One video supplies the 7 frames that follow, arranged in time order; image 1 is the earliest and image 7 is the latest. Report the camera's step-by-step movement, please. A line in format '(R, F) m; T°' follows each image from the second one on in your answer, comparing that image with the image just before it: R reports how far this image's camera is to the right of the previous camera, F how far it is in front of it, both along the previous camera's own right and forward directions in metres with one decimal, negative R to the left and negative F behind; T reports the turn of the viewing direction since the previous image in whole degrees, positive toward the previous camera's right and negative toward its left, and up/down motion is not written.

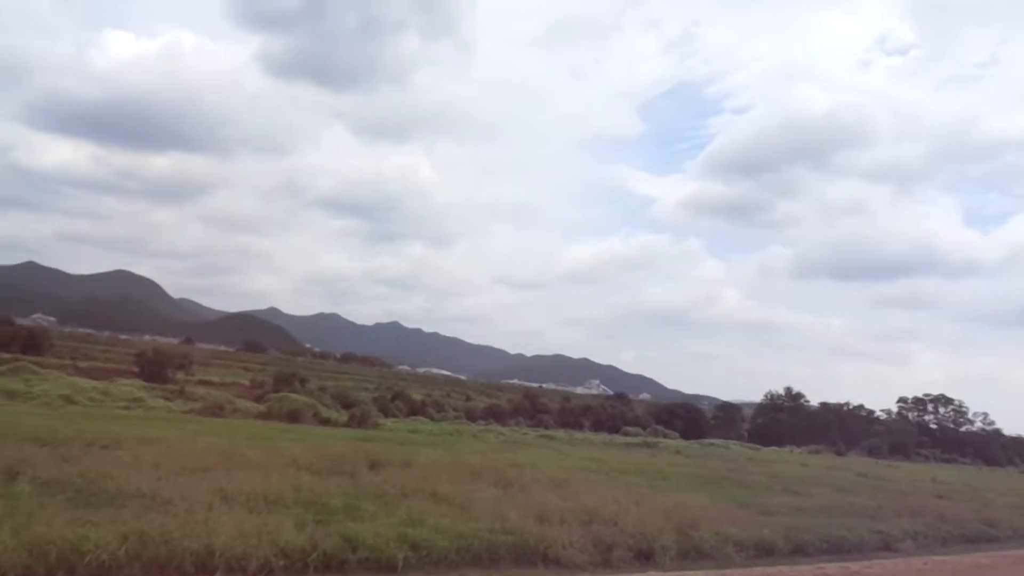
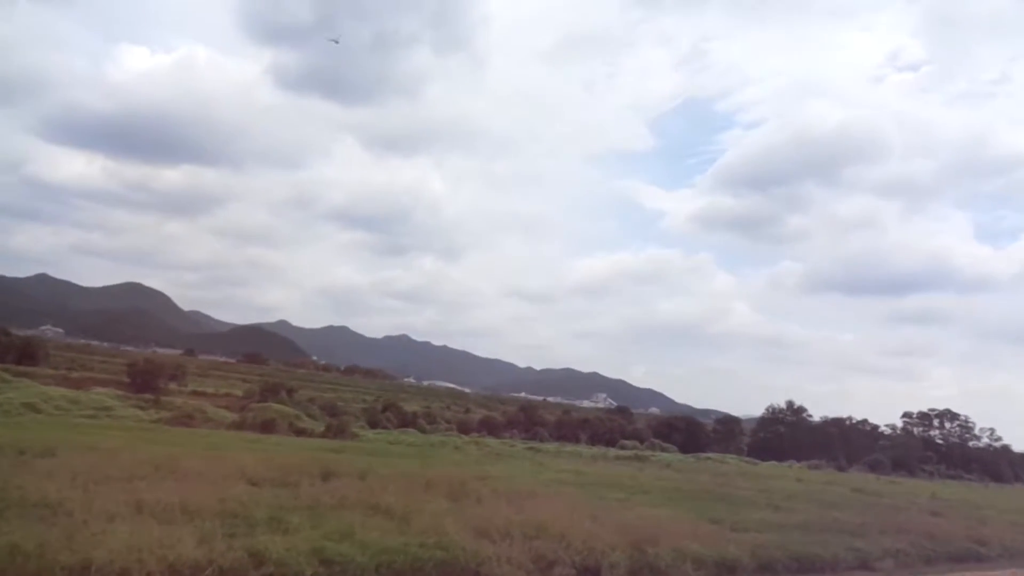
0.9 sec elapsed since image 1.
(+0.9, +0.7) m; -1°
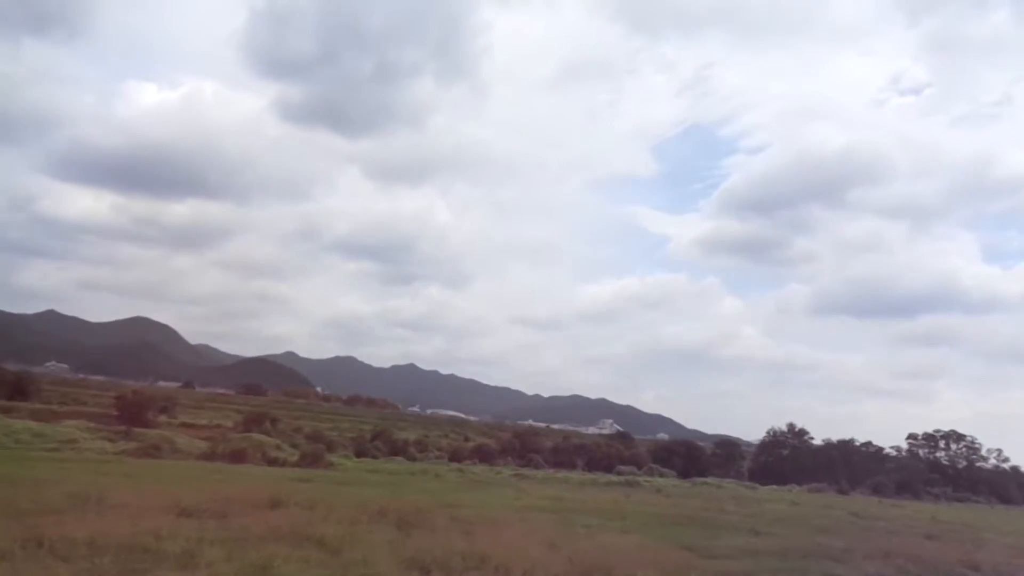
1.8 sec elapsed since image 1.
(+0.9, +0.6) m; 0°
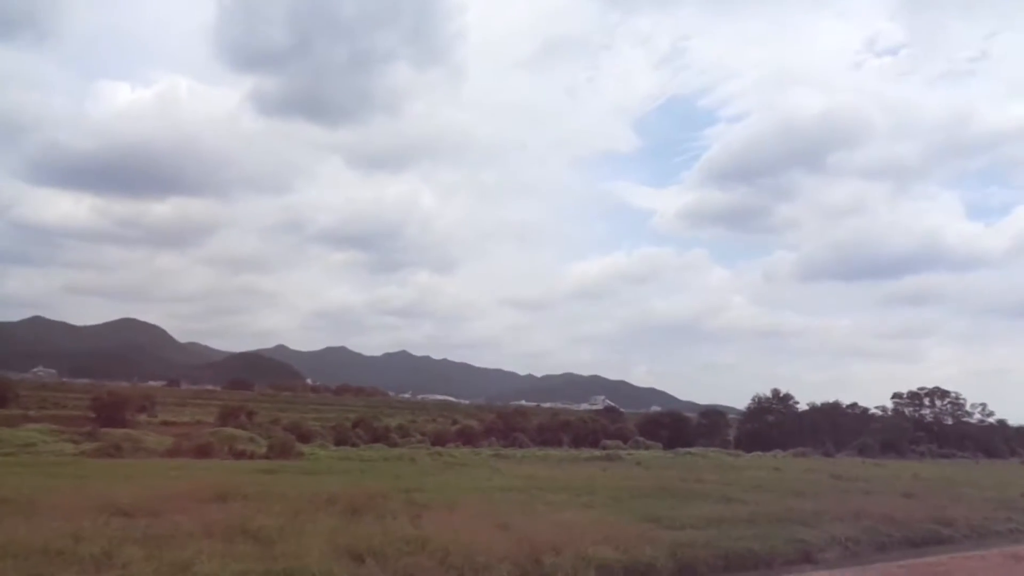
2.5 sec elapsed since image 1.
(+0.7, +0.5) m; +1°
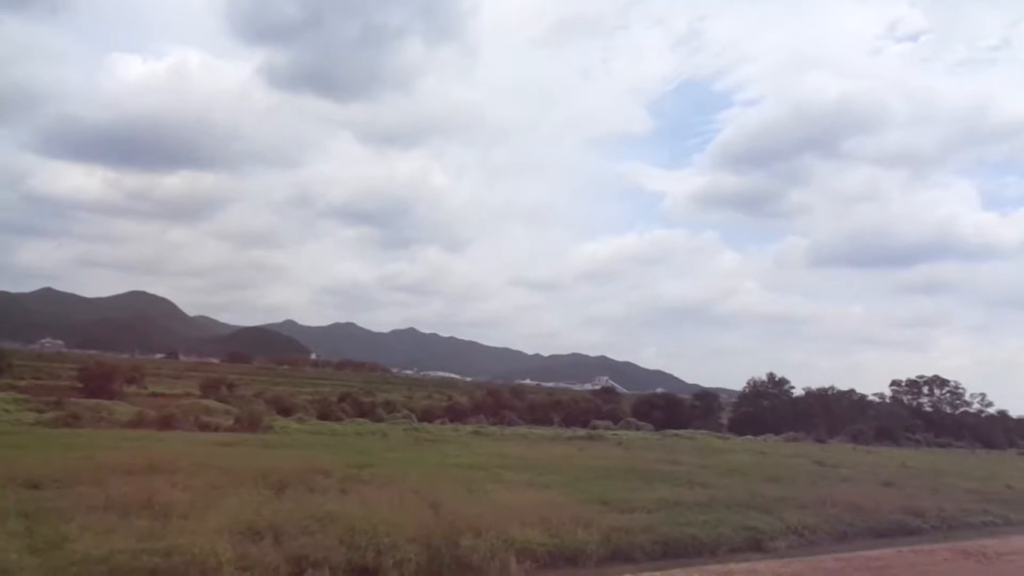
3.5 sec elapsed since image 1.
(+1.0, +0.7) m; -1°
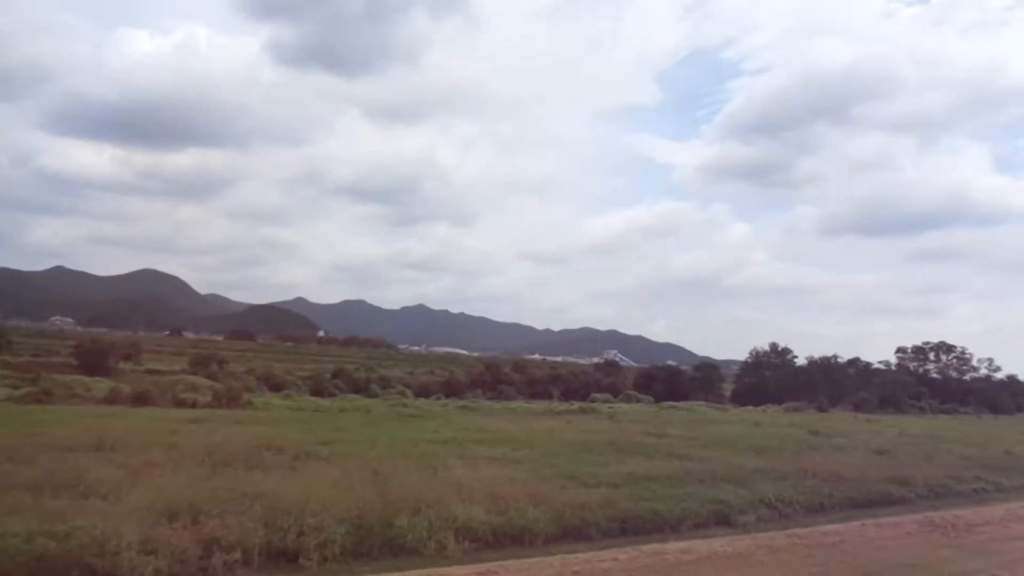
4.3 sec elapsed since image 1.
(+0.8, +0.7) m; -1°
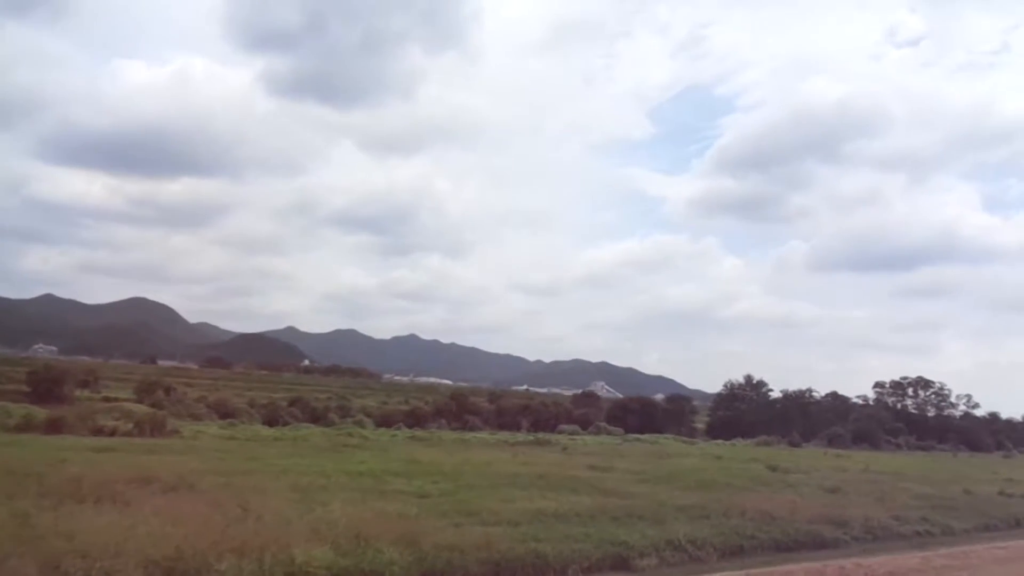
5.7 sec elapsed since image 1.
(+1.4, +1.0) m; +1°
